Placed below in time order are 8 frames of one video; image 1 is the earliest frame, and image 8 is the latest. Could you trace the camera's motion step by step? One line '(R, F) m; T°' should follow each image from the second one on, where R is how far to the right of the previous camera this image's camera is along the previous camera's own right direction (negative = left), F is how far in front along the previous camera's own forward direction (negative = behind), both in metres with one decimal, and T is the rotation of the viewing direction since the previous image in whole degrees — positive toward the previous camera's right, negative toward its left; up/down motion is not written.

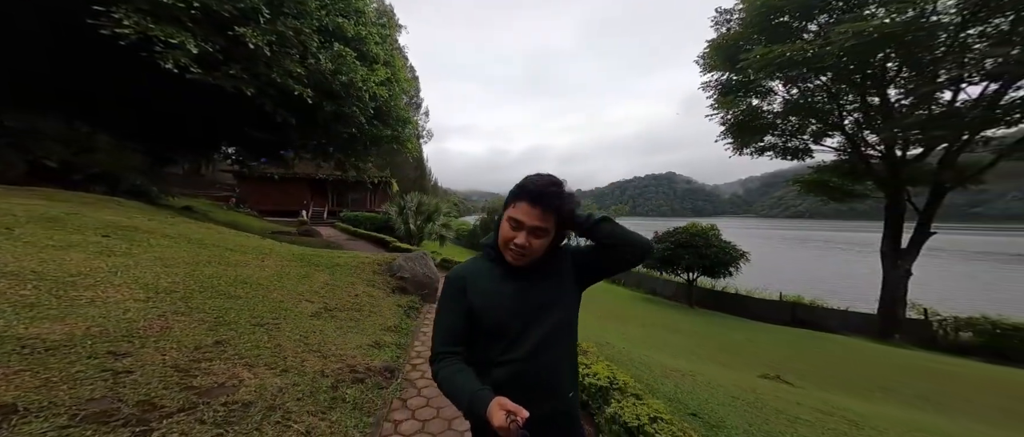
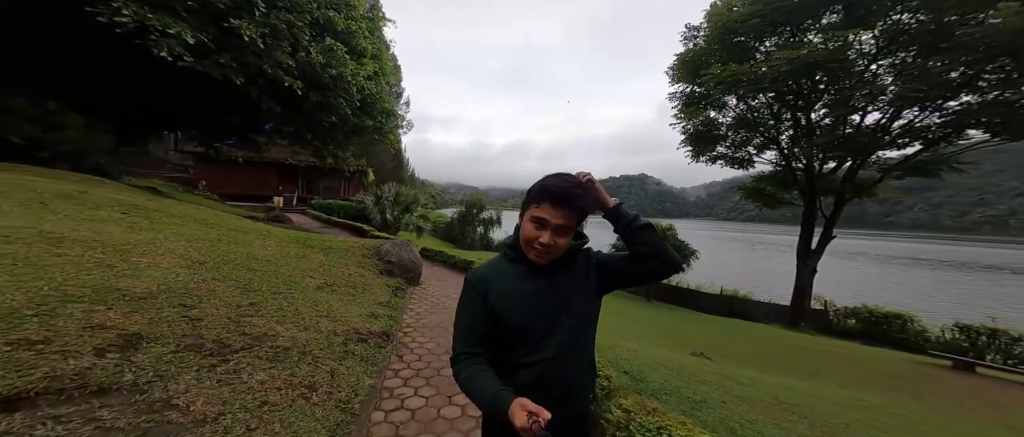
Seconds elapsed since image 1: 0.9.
(-0.2, -0.7) m; +6°
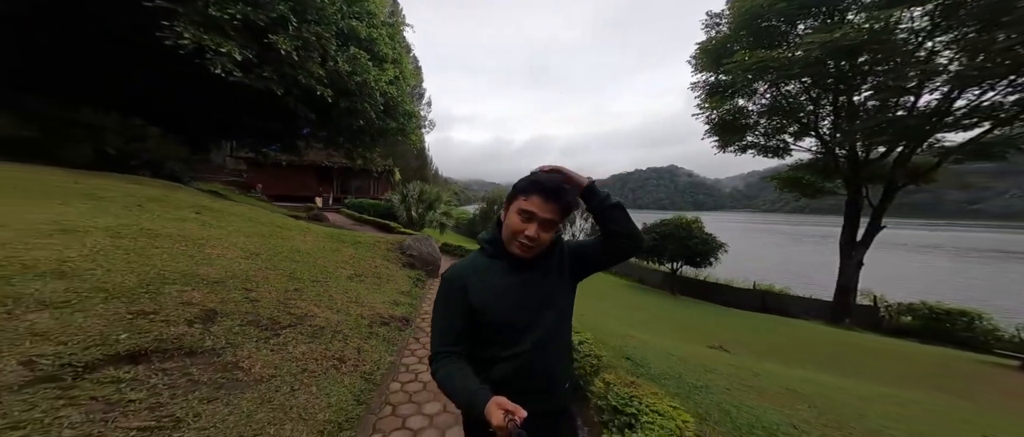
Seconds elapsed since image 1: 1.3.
(+0.3, -0.3) m; -5°
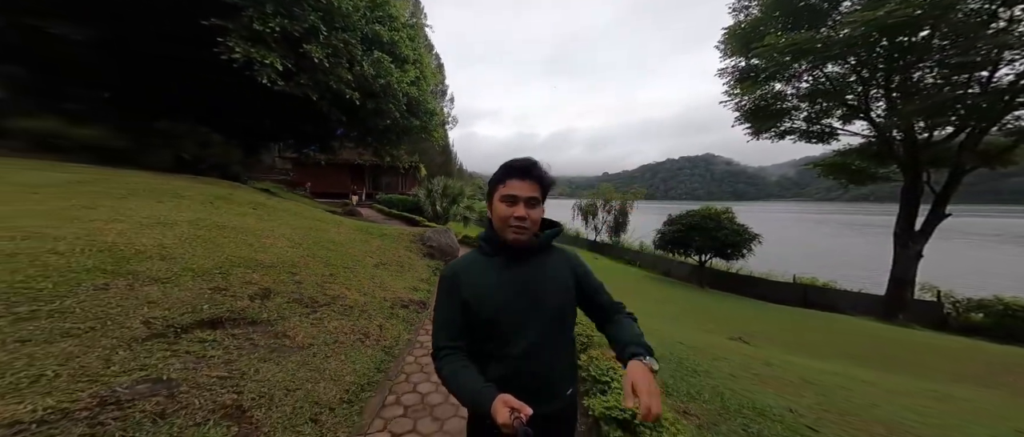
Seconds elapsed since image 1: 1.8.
(+0.3, -0.4) m; -5°
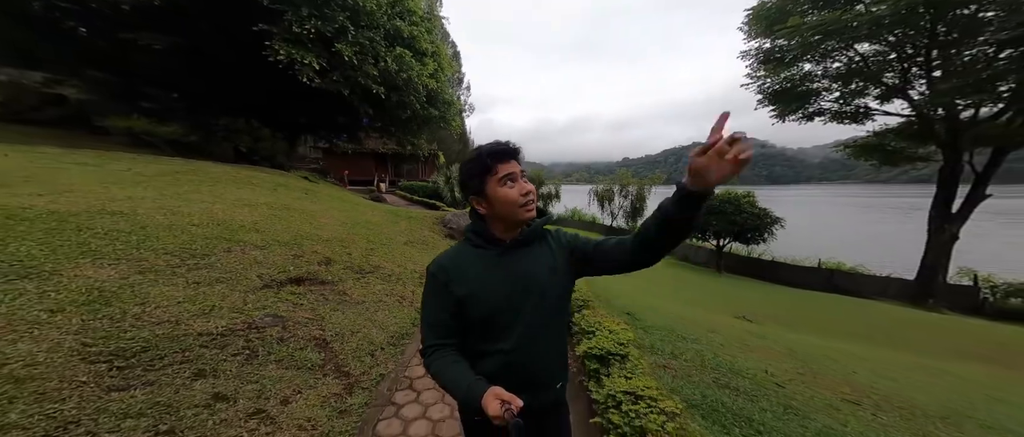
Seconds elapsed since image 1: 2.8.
(+0.1, -0.6) m; -3°
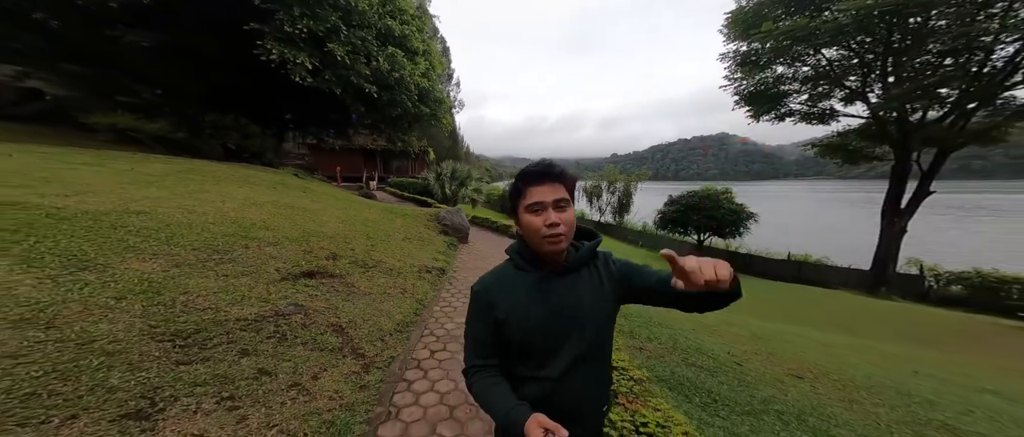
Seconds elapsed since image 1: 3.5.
(-0.1, -0.4) m; +3°
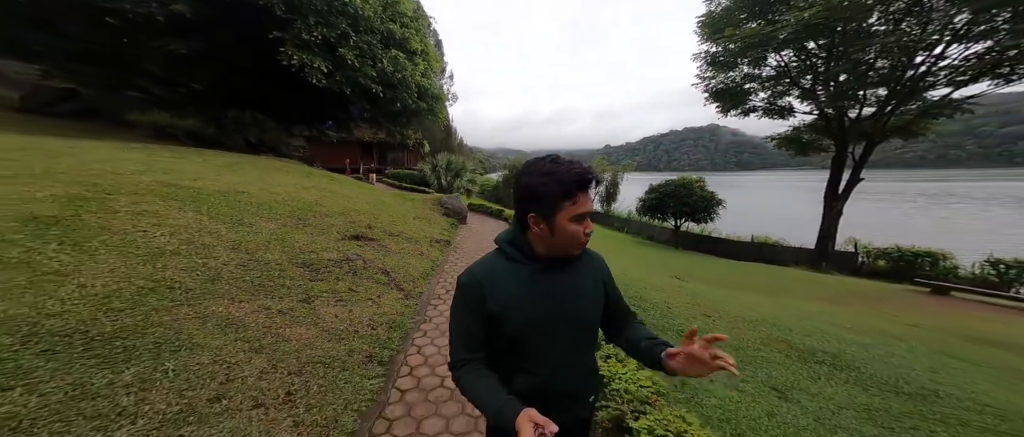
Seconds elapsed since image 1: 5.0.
(0.0, -1.4) m; +2°
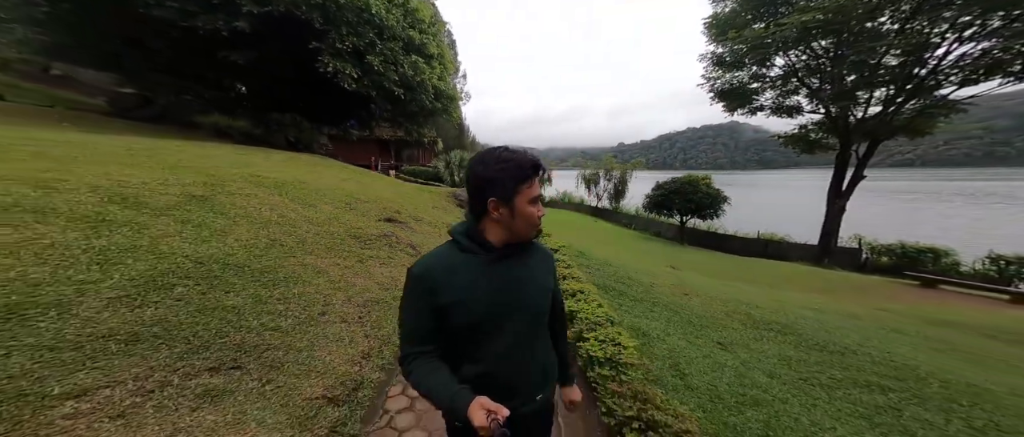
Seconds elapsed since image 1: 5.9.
(+0.2, -1.0) m; -2°
